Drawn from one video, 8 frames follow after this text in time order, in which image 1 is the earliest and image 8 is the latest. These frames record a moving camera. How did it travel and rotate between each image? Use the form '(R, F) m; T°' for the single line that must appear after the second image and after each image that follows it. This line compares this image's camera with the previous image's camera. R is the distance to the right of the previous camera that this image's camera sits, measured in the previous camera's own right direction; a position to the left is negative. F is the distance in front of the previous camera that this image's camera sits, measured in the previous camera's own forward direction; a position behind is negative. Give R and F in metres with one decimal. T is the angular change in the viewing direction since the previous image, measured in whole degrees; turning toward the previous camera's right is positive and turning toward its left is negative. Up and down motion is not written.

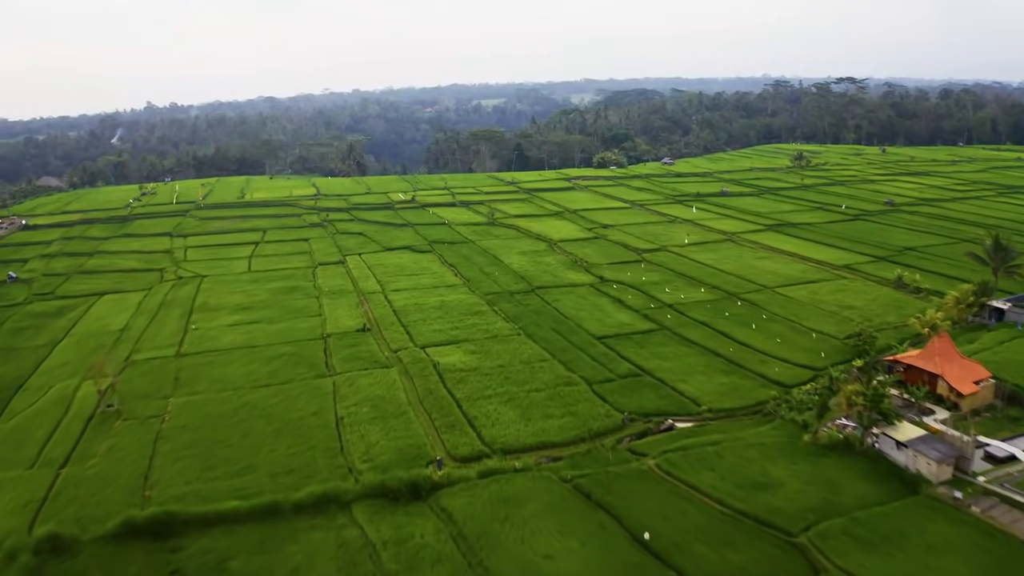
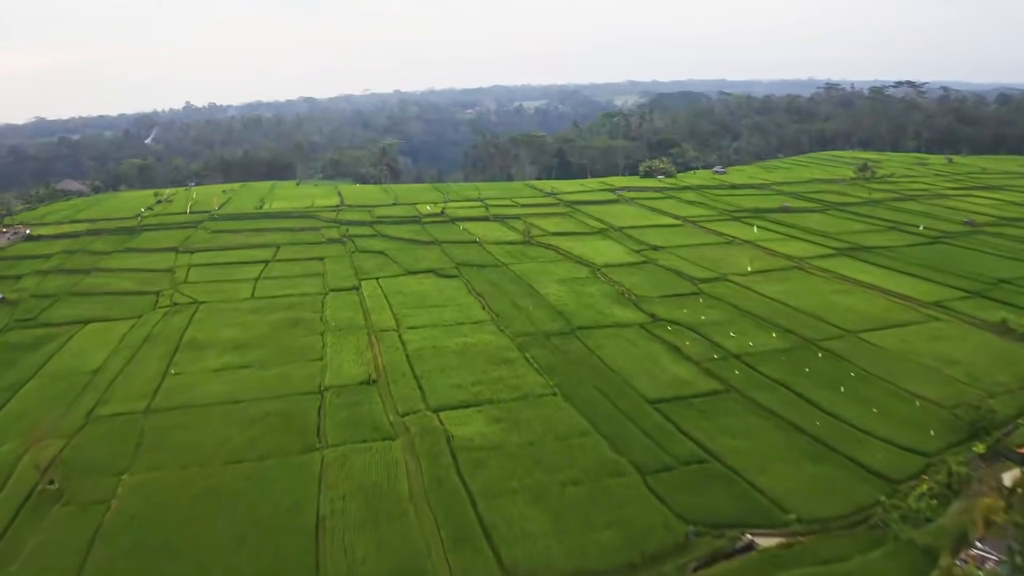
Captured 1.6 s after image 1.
(+0.1, +4.8) m; -2°
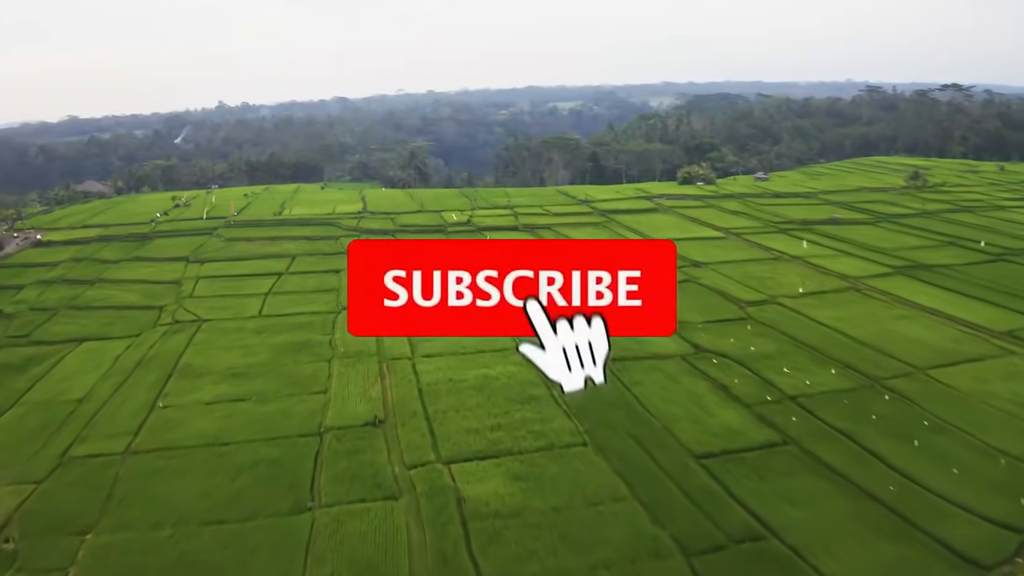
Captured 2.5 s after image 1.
(+0.1, +2.8) m; -2°
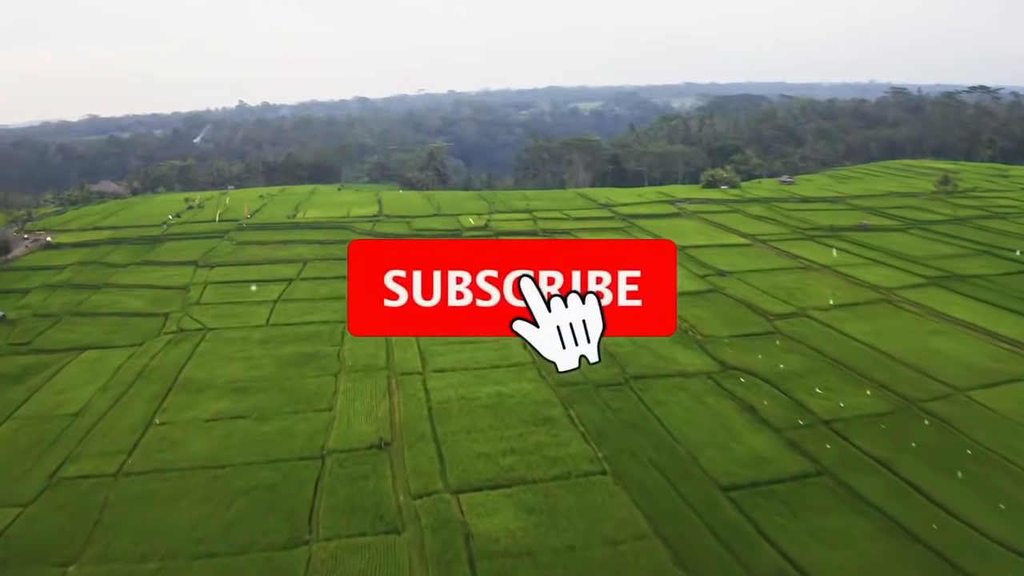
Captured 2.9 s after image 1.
(+0.1, +1.3) m; -1°
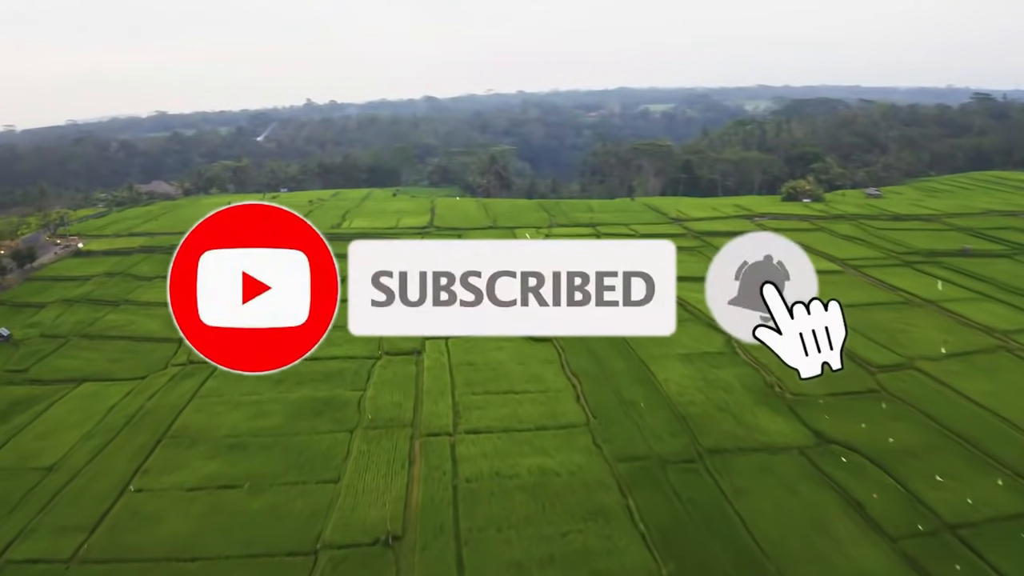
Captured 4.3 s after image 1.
(+0.3, +4.1) m; -3°
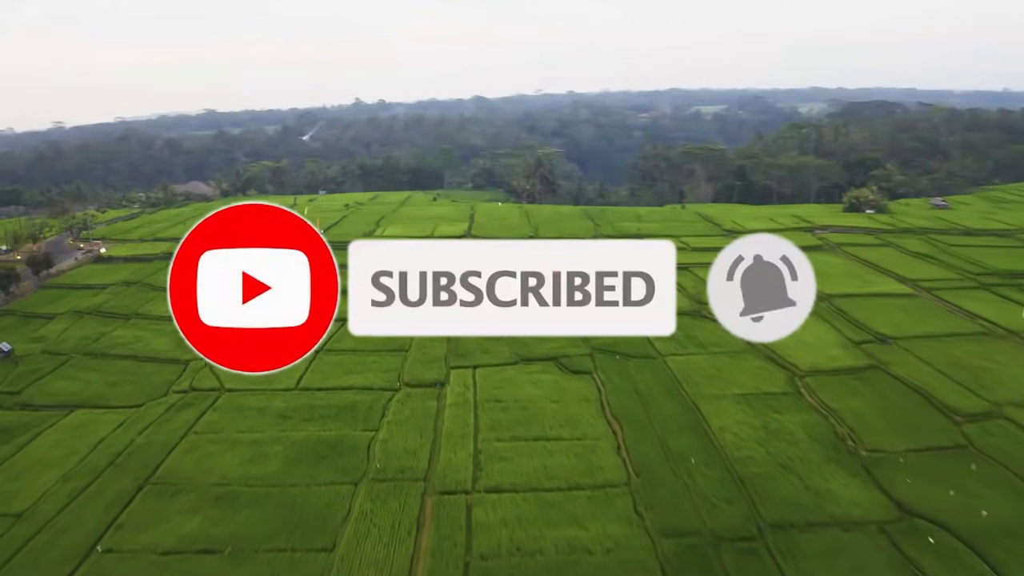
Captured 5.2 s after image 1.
(+0.3, +2.8) m; -2°
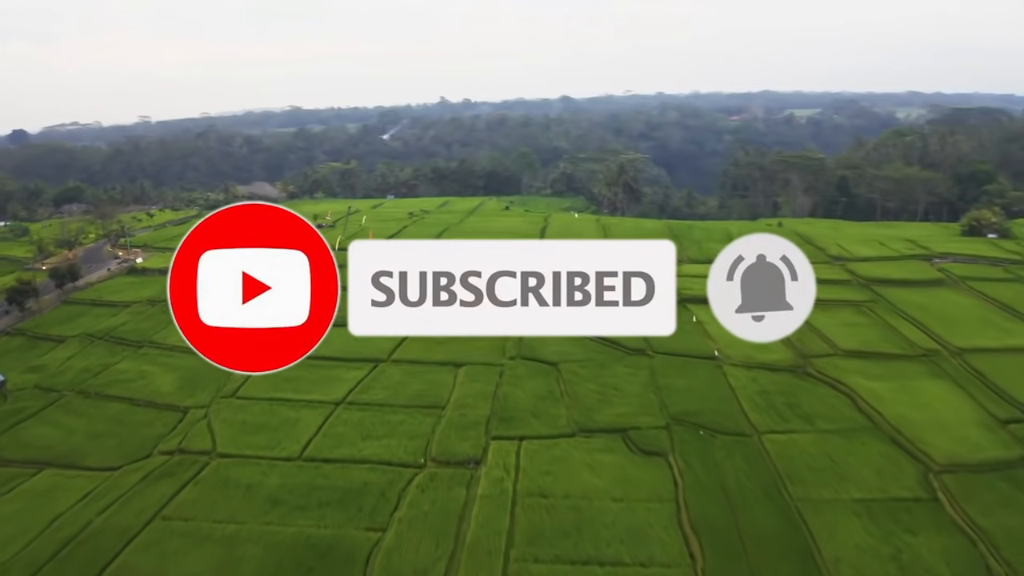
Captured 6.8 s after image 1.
(+0.5, +4.8) m; -4°
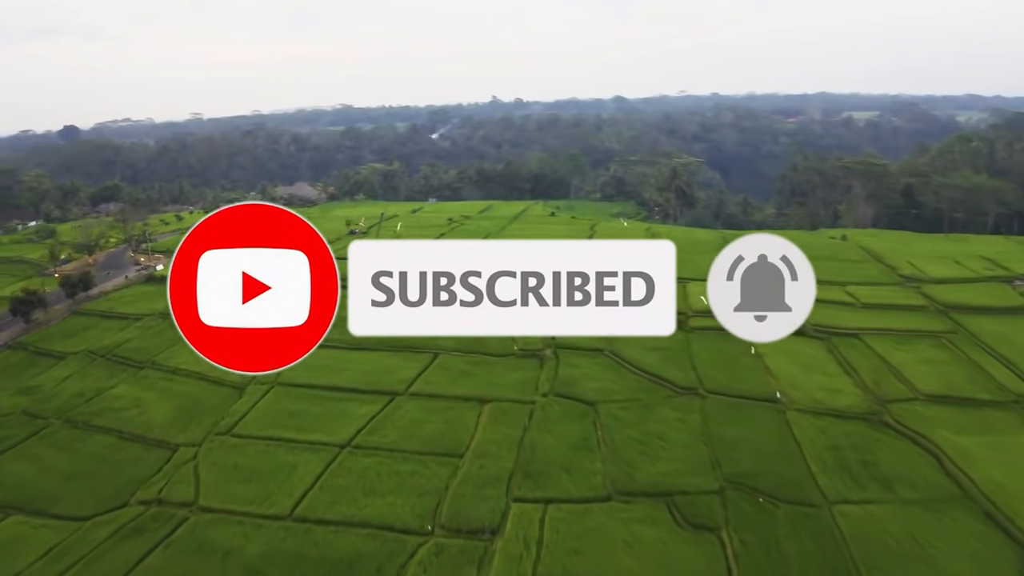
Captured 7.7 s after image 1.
(+0.3, +2.9) m; -3°
